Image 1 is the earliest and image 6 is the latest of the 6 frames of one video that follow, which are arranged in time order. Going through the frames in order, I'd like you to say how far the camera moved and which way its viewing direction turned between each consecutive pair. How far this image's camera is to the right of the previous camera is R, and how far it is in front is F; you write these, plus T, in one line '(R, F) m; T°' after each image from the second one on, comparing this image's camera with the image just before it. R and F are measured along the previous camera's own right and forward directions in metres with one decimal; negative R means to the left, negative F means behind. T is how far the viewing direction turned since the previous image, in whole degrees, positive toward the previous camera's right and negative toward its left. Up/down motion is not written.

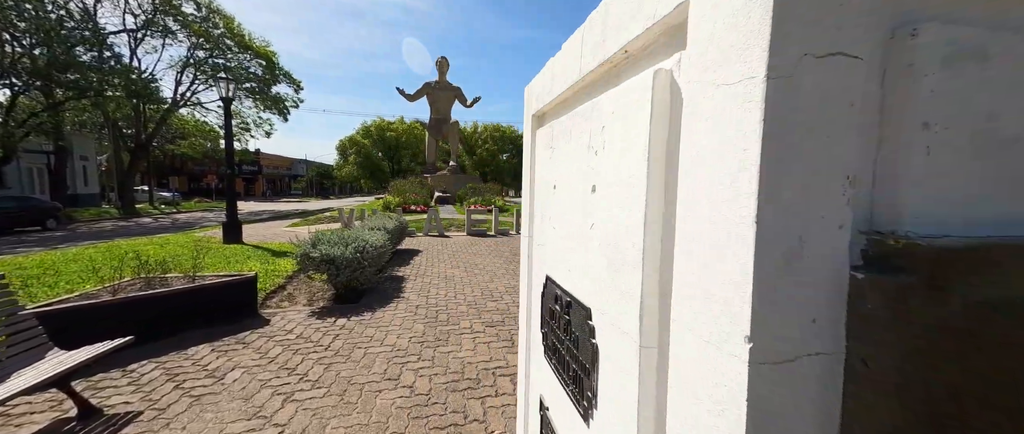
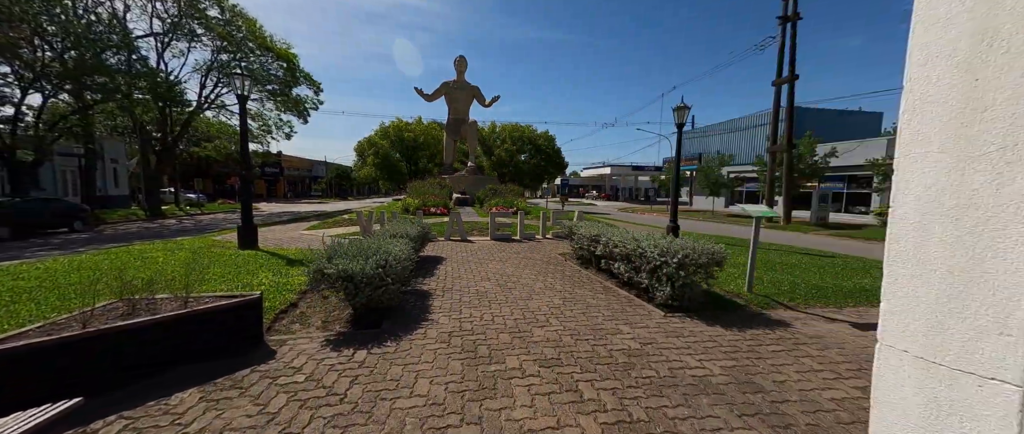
(-0.4, +0.8) m; -3°
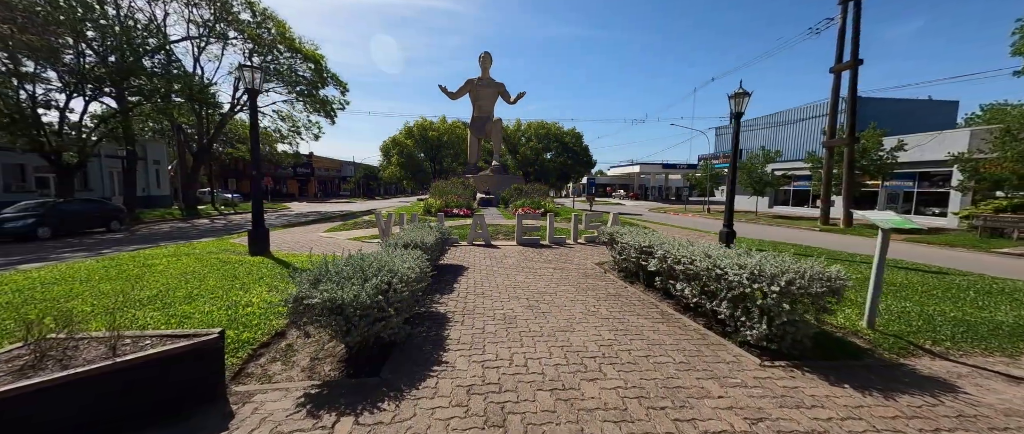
(-0.1, +1.0) m; -4°
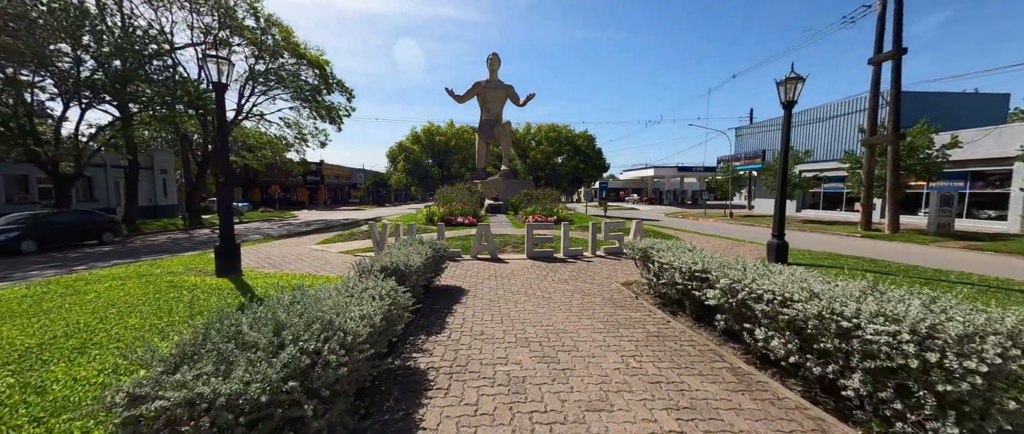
(0.0, +1.3) m; -2°
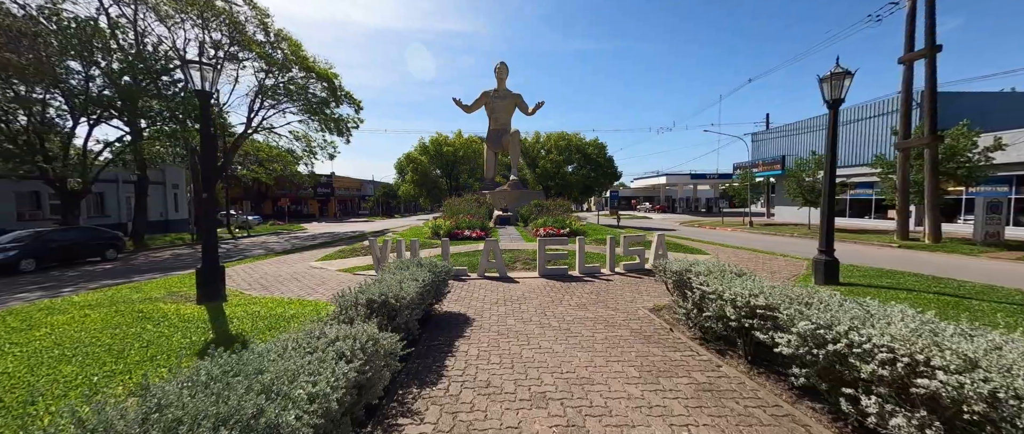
(0.0, +0.8) m; -2°
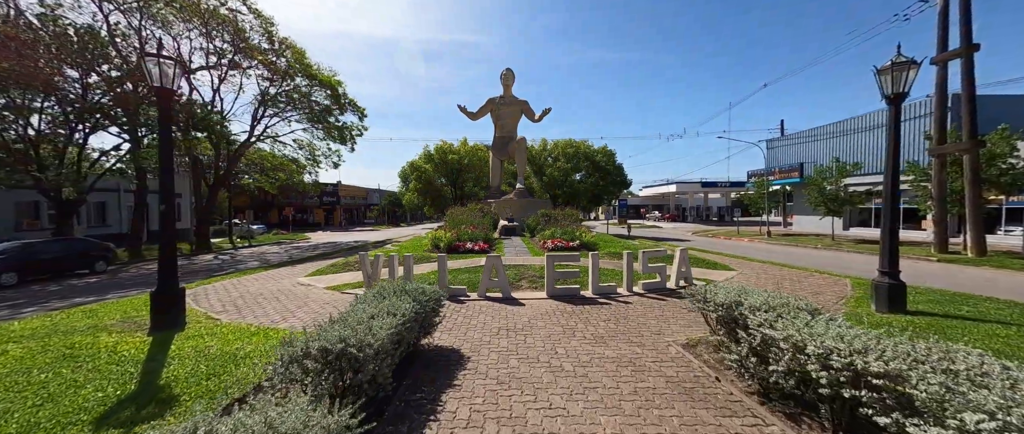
(0.0, +1.0) m; -1°
